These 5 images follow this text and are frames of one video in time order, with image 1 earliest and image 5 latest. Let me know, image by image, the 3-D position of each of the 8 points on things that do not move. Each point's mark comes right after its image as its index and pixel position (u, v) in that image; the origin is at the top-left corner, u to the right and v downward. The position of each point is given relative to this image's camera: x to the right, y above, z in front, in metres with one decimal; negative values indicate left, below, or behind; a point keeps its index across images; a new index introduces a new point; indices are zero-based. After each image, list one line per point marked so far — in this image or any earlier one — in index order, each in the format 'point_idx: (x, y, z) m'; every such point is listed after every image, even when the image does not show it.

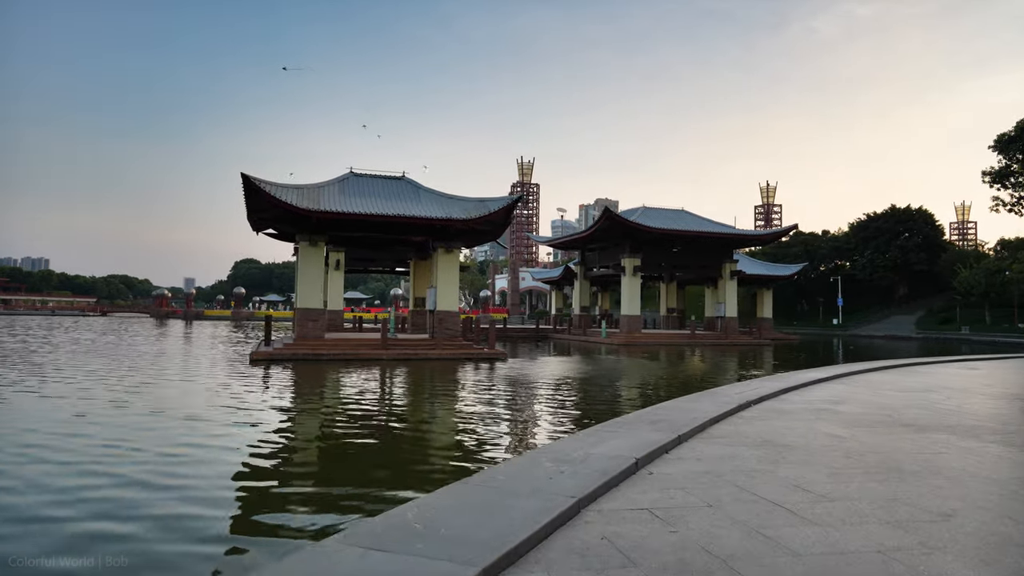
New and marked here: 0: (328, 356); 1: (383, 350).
0: (-4.3, -1.6, +15.9) m
1: (-3.1, -1.5, +16.3) m
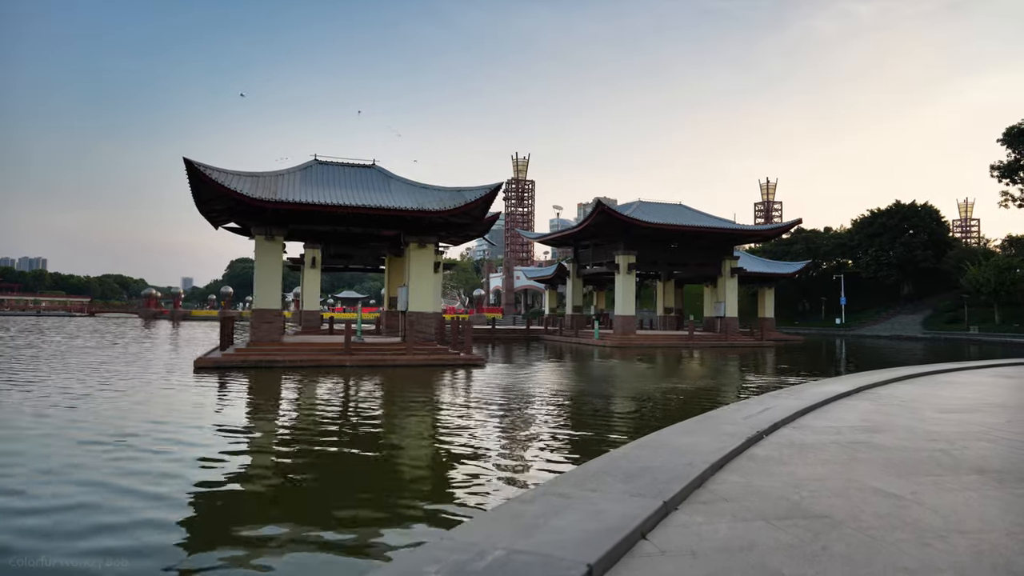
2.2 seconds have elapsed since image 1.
0: (-4.7, -1.6, +14.3) m
1: (-3.6, -1.5, +14.8) m
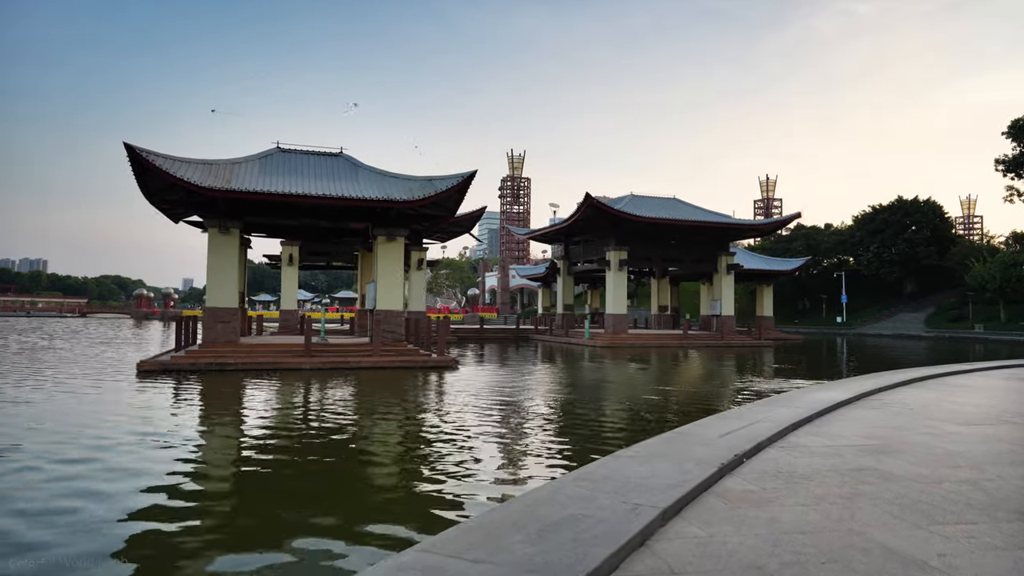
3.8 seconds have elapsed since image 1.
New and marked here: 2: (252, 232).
0: (-5.2, -1.6, +13.2) m
1: (-4.1, -1.4, +13.7) m
2: (-6.0, +1.3, +15.8) m
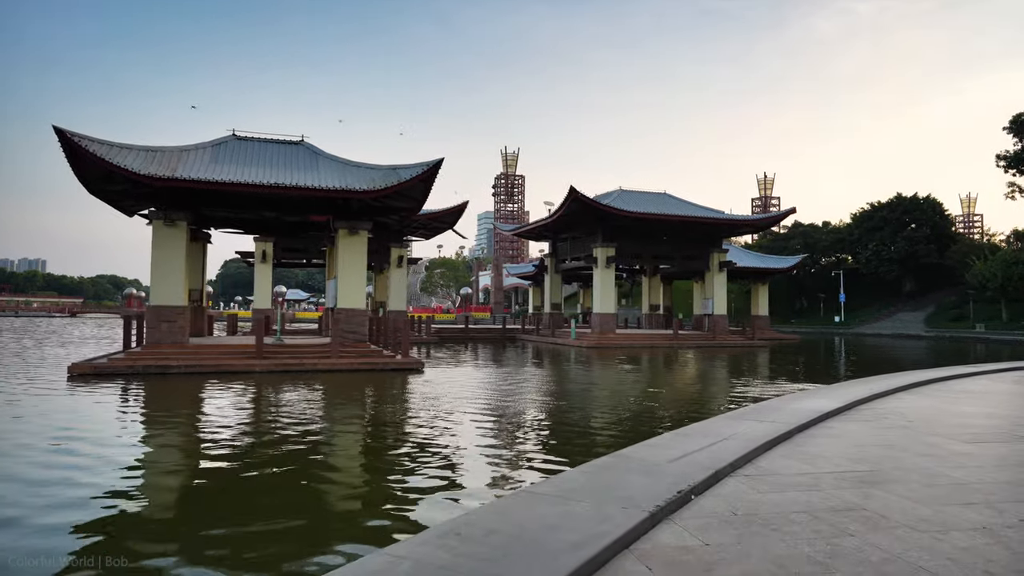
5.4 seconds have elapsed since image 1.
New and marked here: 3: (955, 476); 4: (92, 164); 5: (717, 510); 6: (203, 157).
0: (-5.8, -1.5, +12.2) m
1: (-4.7, -1.3, +12.7) m
2: (-6.6, +1.4, +14.8) m
3: (+2.6, -1.1, +4.0) m
4: (-7.3, +2.2, +11.8) m
5: (+1.0, -1.0, +3.2) m
6: (-6.1, +2.6, +13.5) m
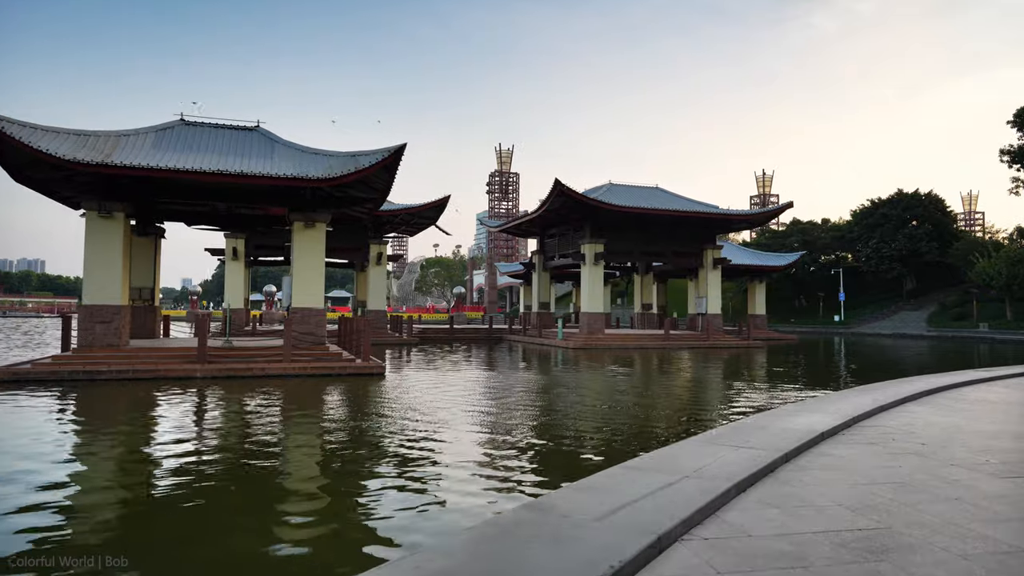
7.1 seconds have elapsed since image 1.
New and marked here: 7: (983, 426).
0: (-6.4, -1.5, +11.1) m
1: (-5.3, -1.3, +11.6) m
2: (-7.1, +1.4, +13.7) m
3: (+2.1, -1.1, +2.9) m
4: (-7.8, +2.2, +10.7) m
5: (+0.4, -1.0, +2.1) m
6: (-6.7, +2.6, +12.4) m
7: (+4.2, -1.2, +6.0) m
